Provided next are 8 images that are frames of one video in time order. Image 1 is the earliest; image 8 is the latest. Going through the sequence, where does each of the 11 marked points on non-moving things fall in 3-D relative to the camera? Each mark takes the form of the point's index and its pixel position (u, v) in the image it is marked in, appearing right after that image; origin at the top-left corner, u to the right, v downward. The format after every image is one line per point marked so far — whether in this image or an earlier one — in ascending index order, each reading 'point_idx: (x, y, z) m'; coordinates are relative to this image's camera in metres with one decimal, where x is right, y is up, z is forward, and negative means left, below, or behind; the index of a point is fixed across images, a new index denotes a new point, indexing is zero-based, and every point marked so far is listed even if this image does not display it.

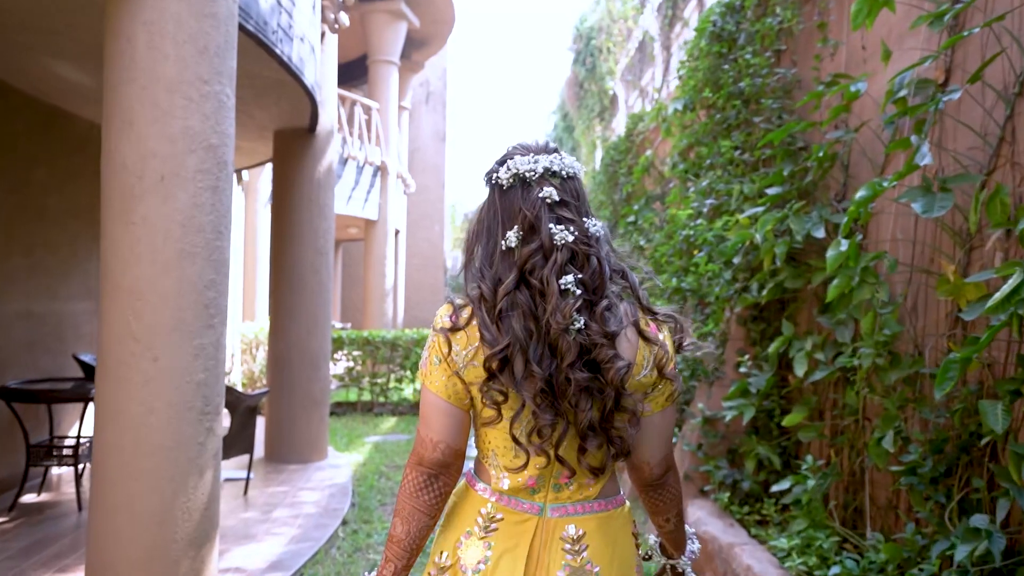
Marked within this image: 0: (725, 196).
0: (+1.0, +0.4, +3.8) m
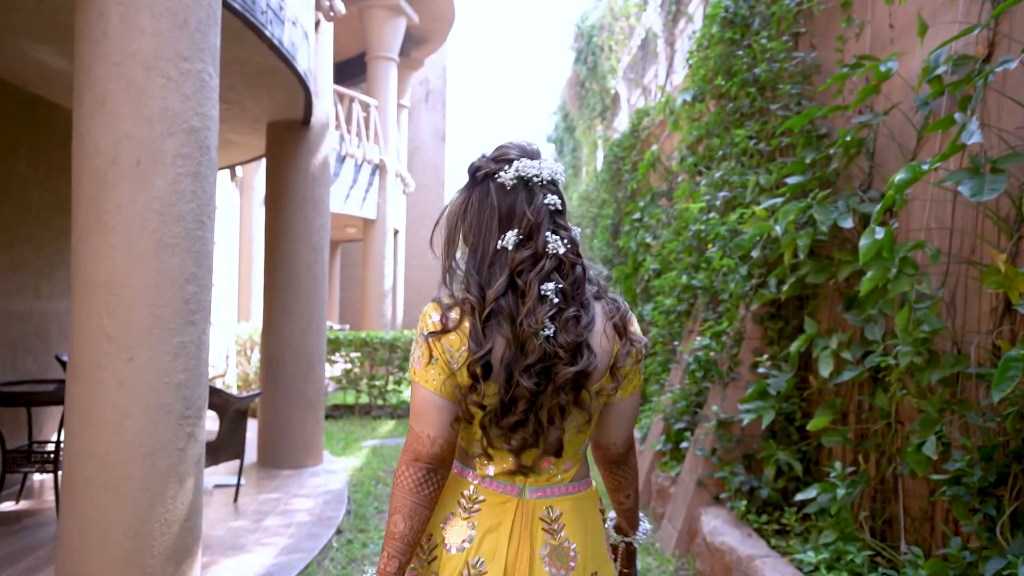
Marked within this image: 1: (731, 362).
0: (+1.0, +0.5, +3.6) m
1: (+0.9, -0.3, +3.3) m
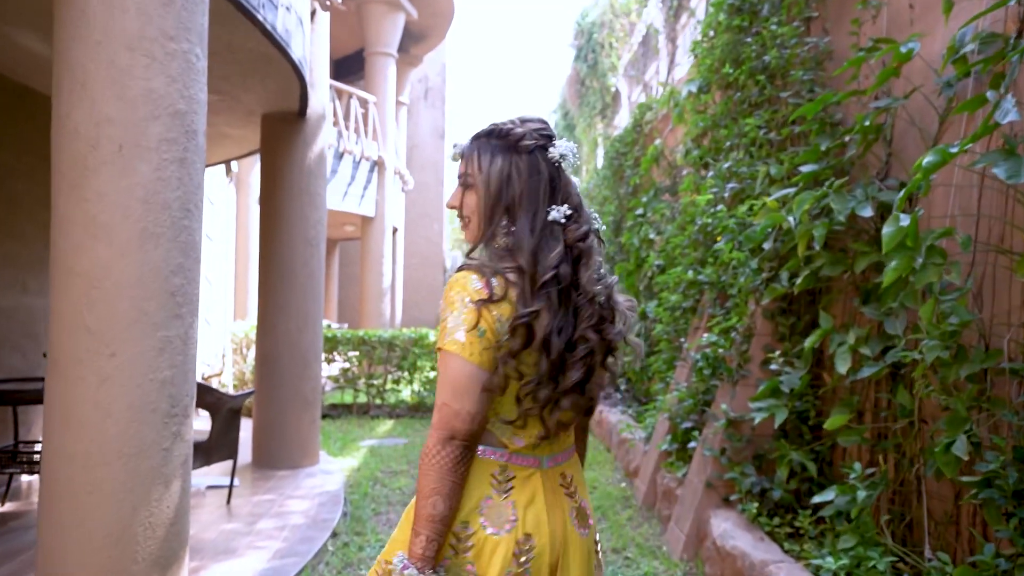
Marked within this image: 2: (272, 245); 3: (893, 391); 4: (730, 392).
0: (+1.1, +0.5, +3.5) m
1: (+0.9, -0.3, +3.2) m
2: (-1.4, +0.3, +4.6) m
3: (+1.2, -0.3, +2.4) m
4: (+0.9, -0.4, +3.2) m
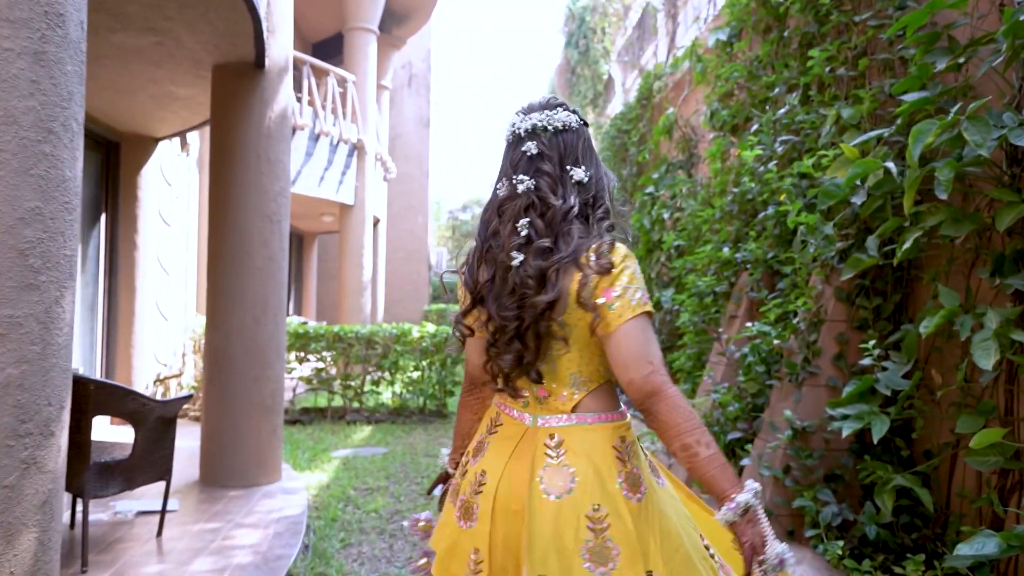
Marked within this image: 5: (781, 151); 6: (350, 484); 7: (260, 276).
0: (+1.1, +0.6, +2.8) m
1: (+0.9, -0.2, +2.5) m
2: (-1.4, +0.3, +3.9) m
3: (+1.2, -0.2, +1.7) m
4: (+0.9, -0.3, +2.5) m
5: (+1.0, +0.5, +2.9) m
6: (-0.9, -1.1, +4.3) m
7: (-1.3, +0.1, +3.9) m
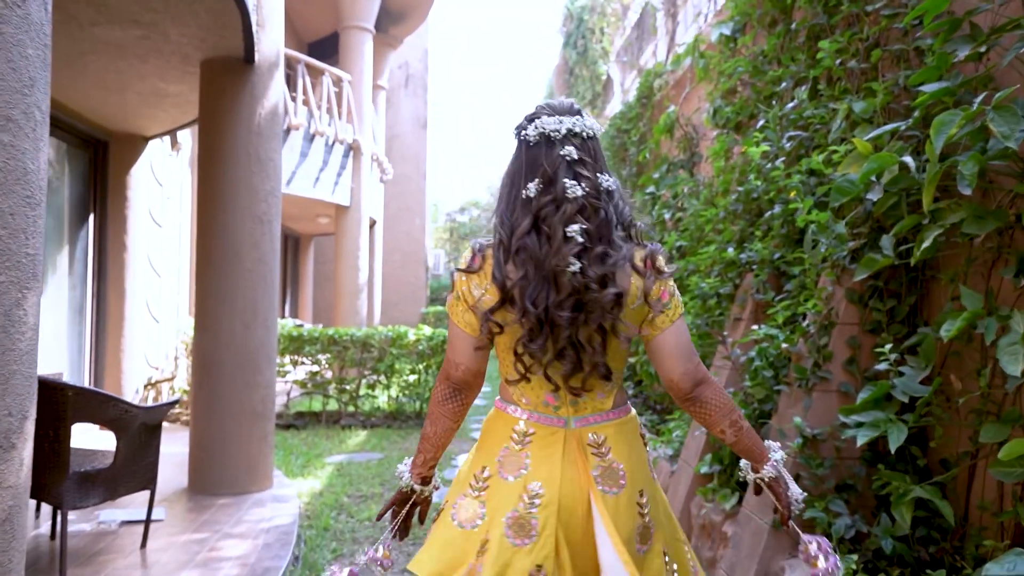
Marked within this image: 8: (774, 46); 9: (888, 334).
0: (+1.0, +0.6, +2.7) m
1: (+0.9, -0.2, +2.4) m
2: (-1.4, +0.3, +3.8) m
3: (+1.2, -0.2, +1.6) m
4: (+0.9, -0.3, +2.4) m
5: (+1.0, +0.5, +2.8) m
6: (-0.9, -1.1, +4.2) m
7: (-1.3, 0.0, +3.8) m
8: (+1.1, +1.0, +3.2) m
9: (+1.1, -0.1, +2.2) m
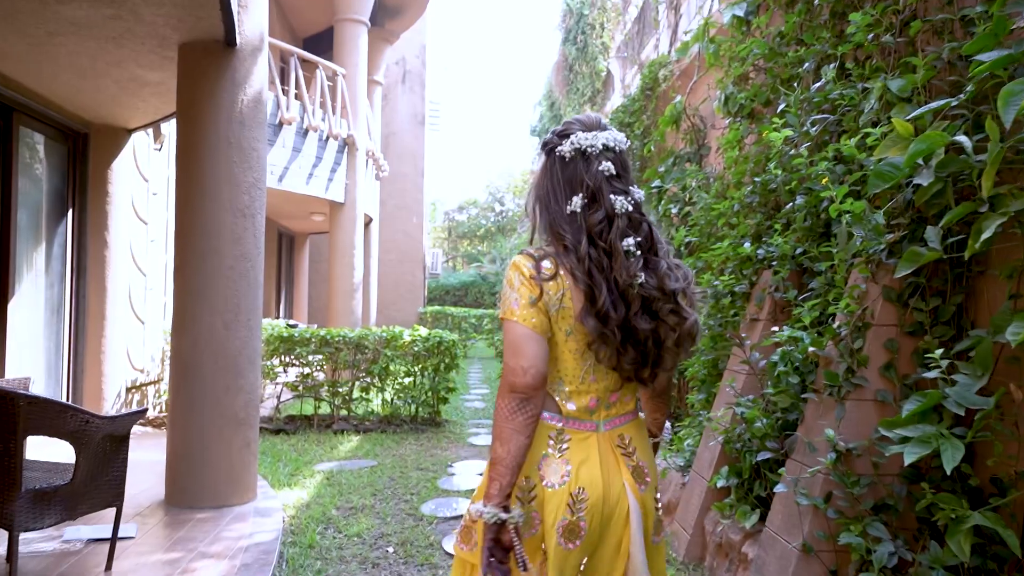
0: (+1.0, +0.6, +2.5) m
1: (+0.9, -0.2, +2.1) m
2: (-1.4, +0.3, +3.5) m
3: (+1.2, -0.2, +1.4) m
4: (+0.9, -0.3, +2.2) m
5: (+1.0, +0.5, +2.6) m
6: (-0.9, -1.1, +3.9) m
7: (-1.3, +0.1, +3.6) m
8: (+1.1, +1.0, +3.0) m
9: (+1.1, -0.1, +2.0) m
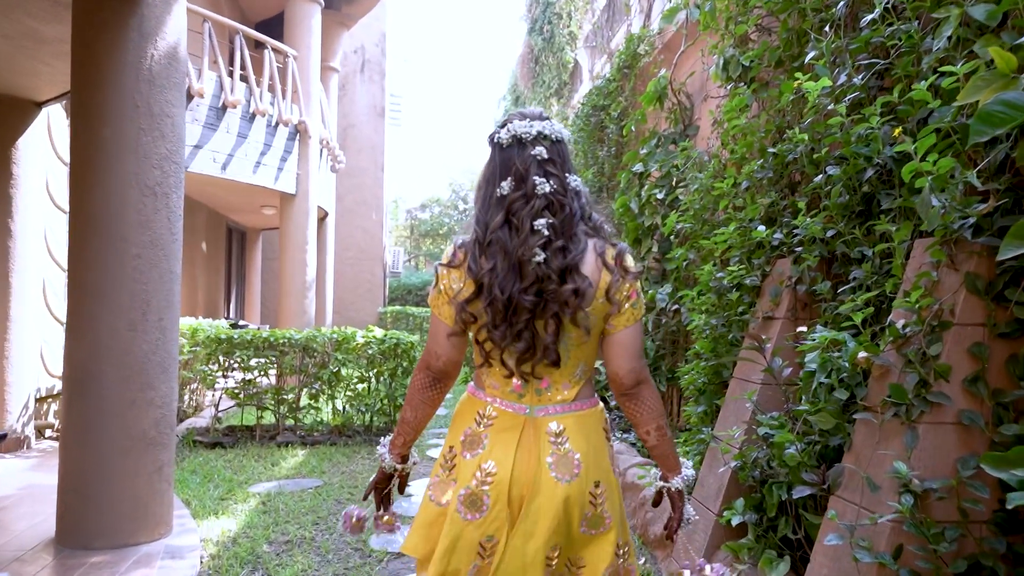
0: (+1.0, +0.6, +2.0) m
1: (+0.8, -0.2, +1.6) m
2: (-1.6, +0.4, +2.9) m
3: (+1.1, -0.2, +0.9) m
4: (+0.8, -0.3, +1.7) m
5: (+0.9, +0.5, +2.1) m
6: (-1.0, -1.0, +3.3) m
7: (-1.4, +0.1, +3.0) m
8: (+1.0, +1.0, +2.5) m
9: (+1.0, -0.1, +1.5) m
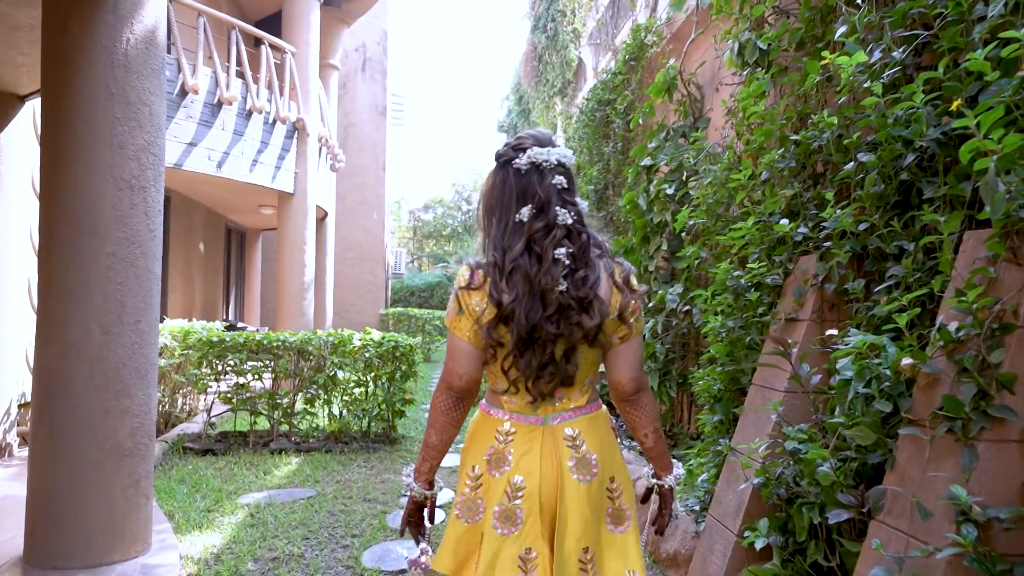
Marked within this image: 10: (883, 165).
0: (+1.0, +0.6, +1.8) m
1: (+0.8, -0.2, +1.4) m
2: (-1.6, +0.4, +2.7) m
3: (+1.1, -0.2, +0.7) m
4: (+0.8, -0.3, +1.5) m
5: (+0.9, +0.5, +1.9) m
6: (-1.0, -1.0, +3.1) m
7: (-1.4, +0.1, +2.8) m
8: (+1.0, +1.0, +2.3) m
9: (+1.0, -0.1, +1.3) m
10: (+0.9, +0.3, +1.9) m
